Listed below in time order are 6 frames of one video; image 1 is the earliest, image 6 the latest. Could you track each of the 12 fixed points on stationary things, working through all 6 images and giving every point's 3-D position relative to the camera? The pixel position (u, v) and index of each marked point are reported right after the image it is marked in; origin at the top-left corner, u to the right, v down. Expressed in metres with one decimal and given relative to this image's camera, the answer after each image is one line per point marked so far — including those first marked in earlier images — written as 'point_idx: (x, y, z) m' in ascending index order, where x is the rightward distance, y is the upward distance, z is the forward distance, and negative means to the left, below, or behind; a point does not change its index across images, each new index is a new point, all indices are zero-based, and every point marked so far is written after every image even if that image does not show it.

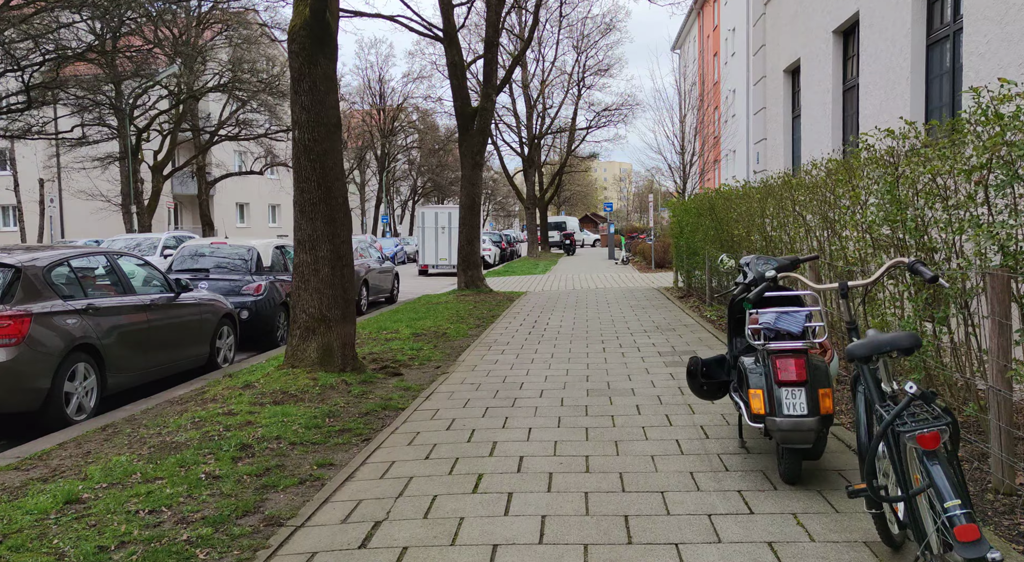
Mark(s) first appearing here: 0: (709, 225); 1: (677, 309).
0: (+3.2, +0.9, +12.6) m
1: (+2.8, -0.5, +13.1) m
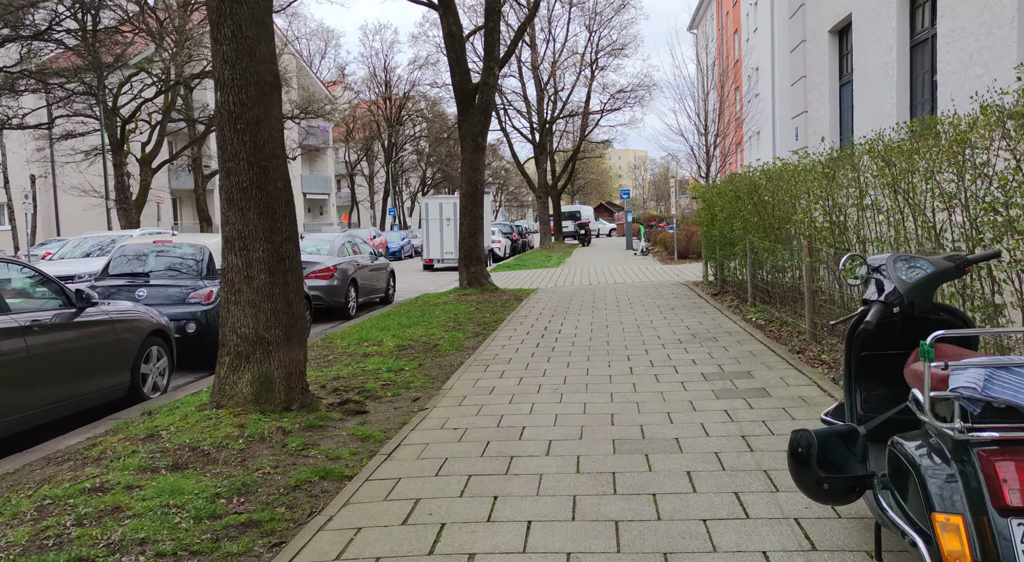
0: (+3.3, +1.0, +10.7) m
1: (+2.9, -0.4, +11.3) m
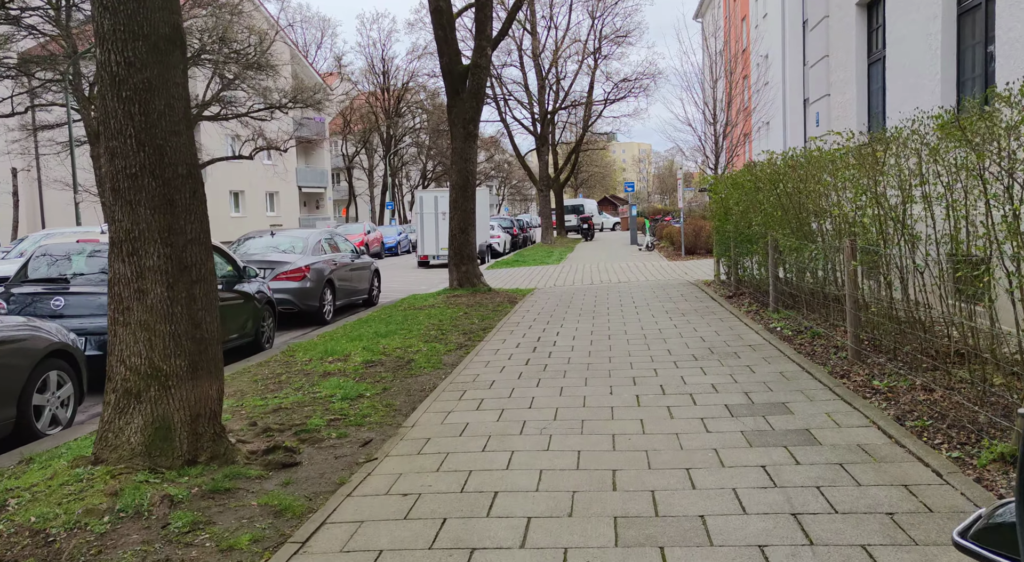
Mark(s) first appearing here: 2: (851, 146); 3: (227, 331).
0: (+3.2, +1.0, +9.4) m
1: (+2.8, -0.4, +10.0) m
2: (+3.4, +1.3, +7.8) m
3: (-3.1, -0.6, +8.5) m
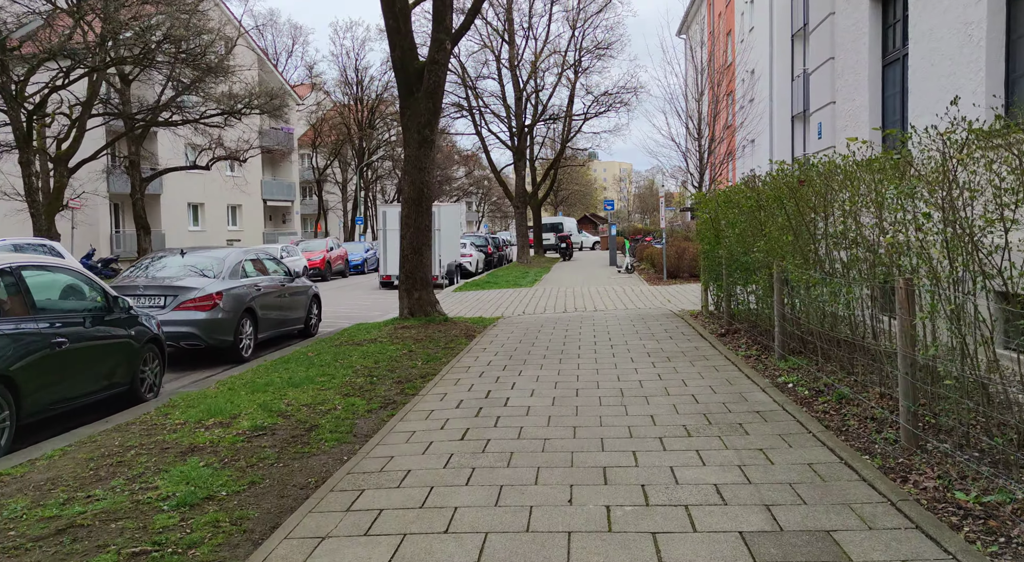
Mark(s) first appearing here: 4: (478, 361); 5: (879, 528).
0: (+2.6, +0.6, +7.7) m
1: (+2.2, -0.8, +8.3) m
2: (+2.9, +1.0, +6.1) m
3: (-3.6, -0.9, +6.6) m
4: (-0.4, -0.9, +8.8) m
5: (+1.7, -1.1, +3.5) m
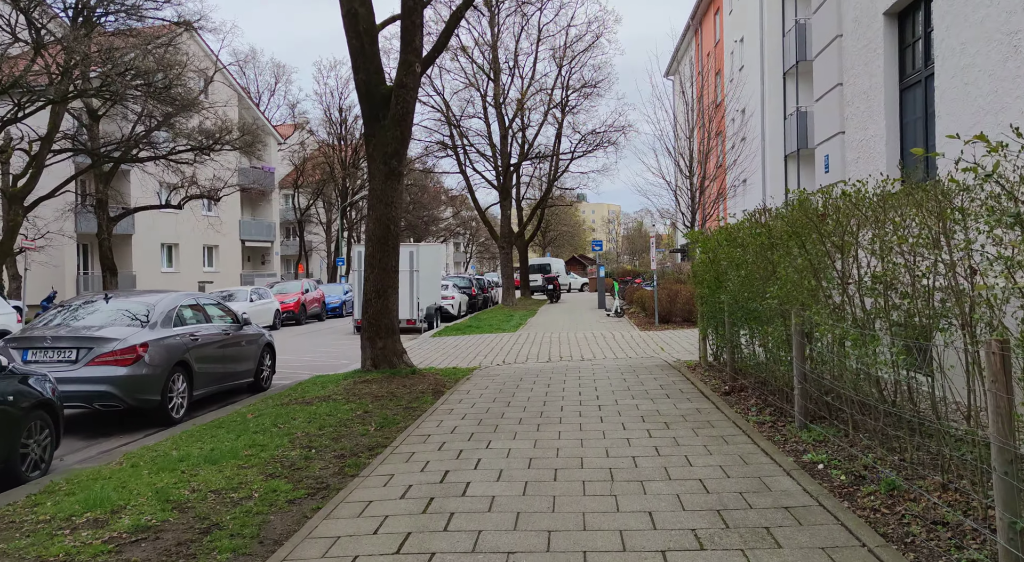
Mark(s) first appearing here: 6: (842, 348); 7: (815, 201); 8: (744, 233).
0: (+2.4, +0.1, +6.5) m
1: (+2.0, -1.3, +7.0) m
2: (+2.7, +0.6, +4.9) m
3: (-3.9, -1.2, +5.2) m
4: (-0.7, -1.4, +7.5) m
5: (+1.4, -1.3, +2.2) m
6: (+2.5, -0.5, +5.9) m
7: (+2.5, +0.7, +6.5) m
8: (+2.4, +0.5, +8.1) m
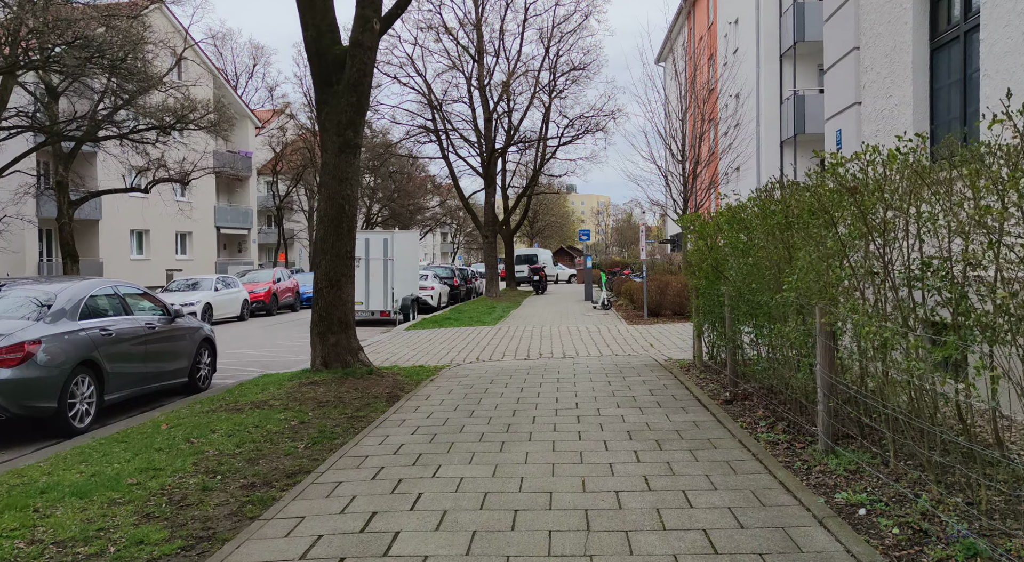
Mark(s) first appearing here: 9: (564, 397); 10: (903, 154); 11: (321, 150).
0: (+2.1, +0.2, +5.3) m
1: (+1.7, -1.2, +5.8) m
2: (+2.4, +0.7, +3.7) m
3: (-4.2, -1.1, +3.9) m
4: (-1.0, -1.3, +6.2) m
5: (+1.2, -1.3, +1.0) m
6: (+2.2, -0.4, +4.6) m
7: (+2.2, +0.7, +5.2) m
8: (+2.1, +0.6, +6.9) m
9: (+0.5, -1.2, +8.1) m
10: (+2.3, +0.8, +4.7) m
11: (-2.3, +1.6, +9.6) m
